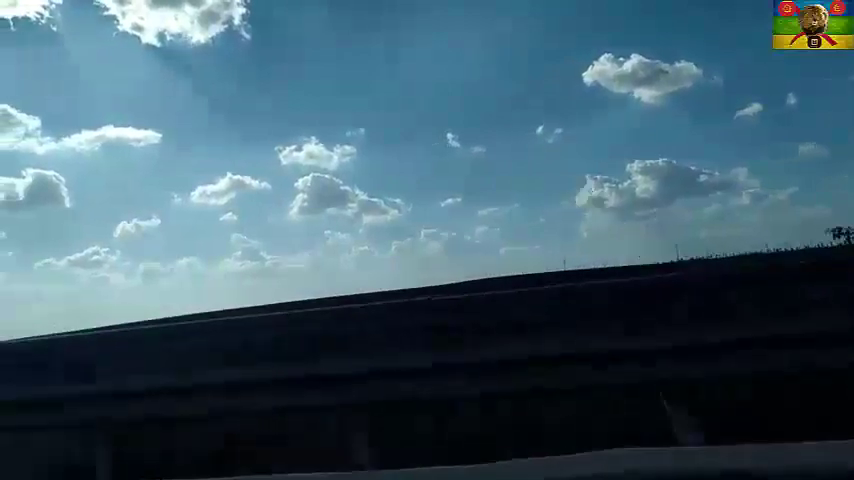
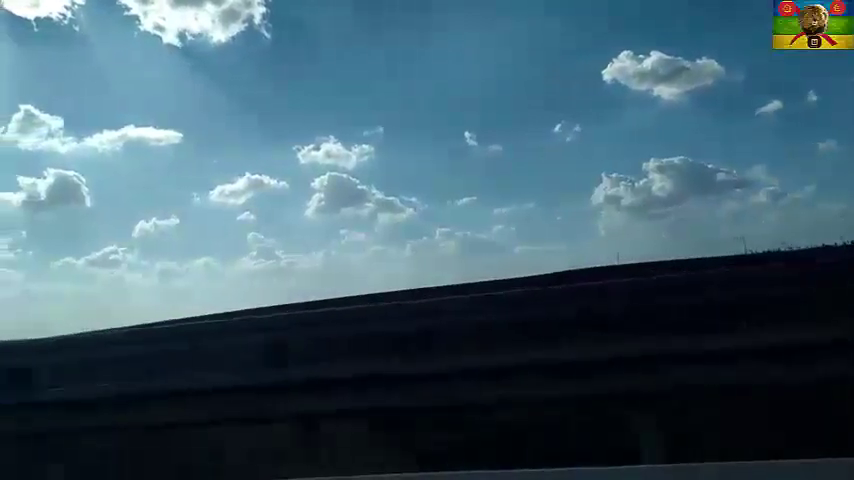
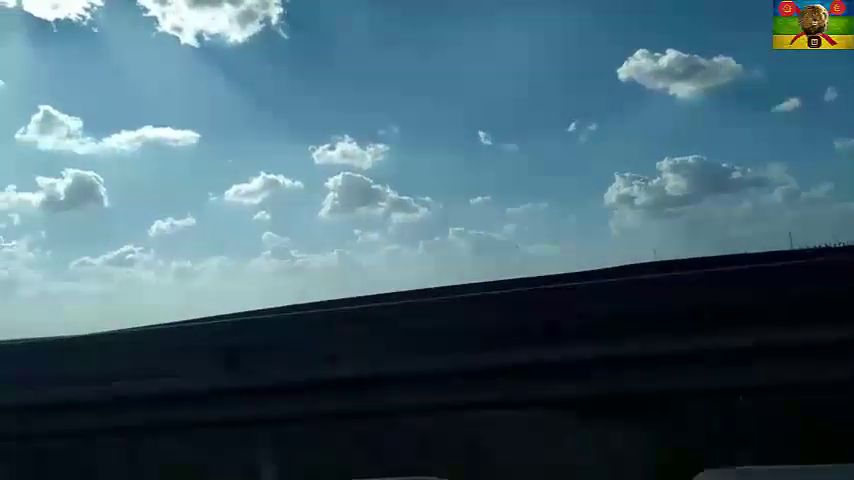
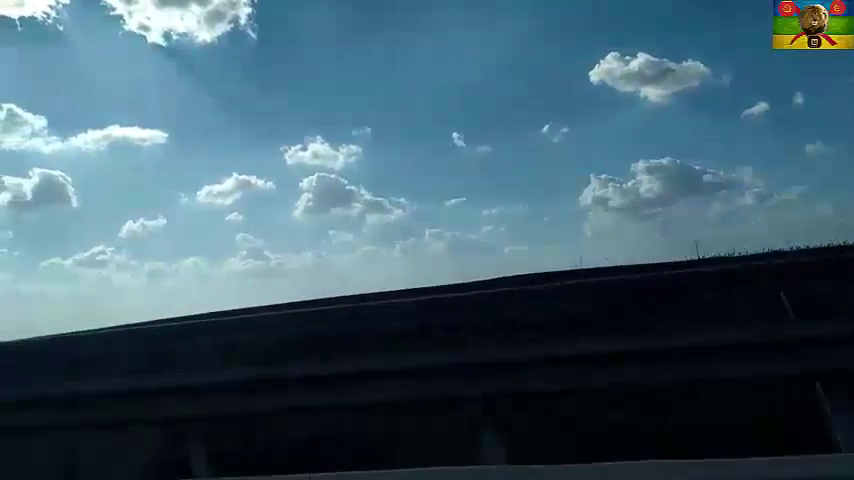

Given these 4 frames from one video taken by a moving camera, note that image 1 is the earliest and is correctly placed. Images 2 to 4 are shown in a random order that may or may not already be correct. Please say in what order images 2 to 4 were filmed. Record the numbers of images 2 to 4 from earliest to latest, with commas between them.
4, 2, 3
